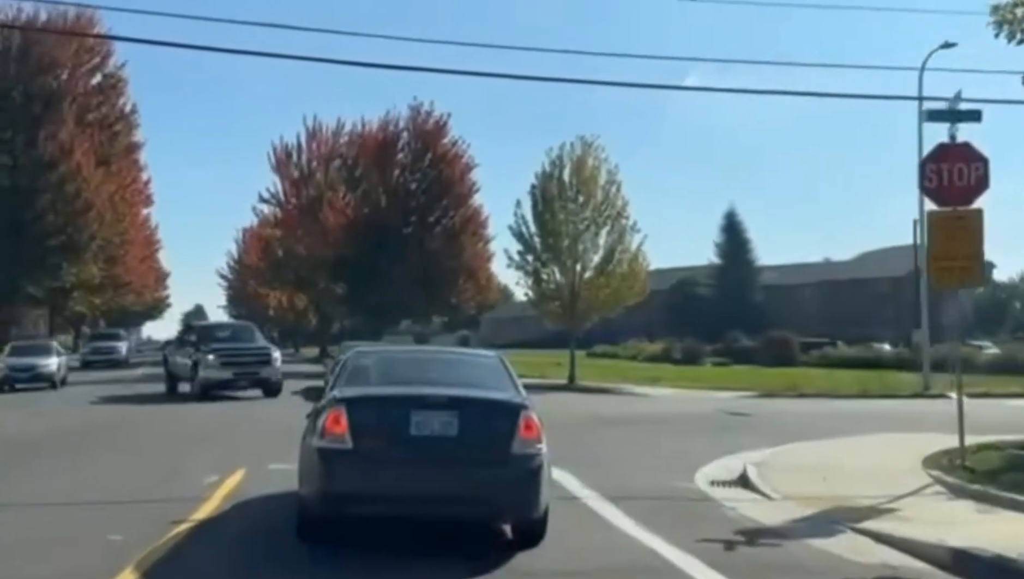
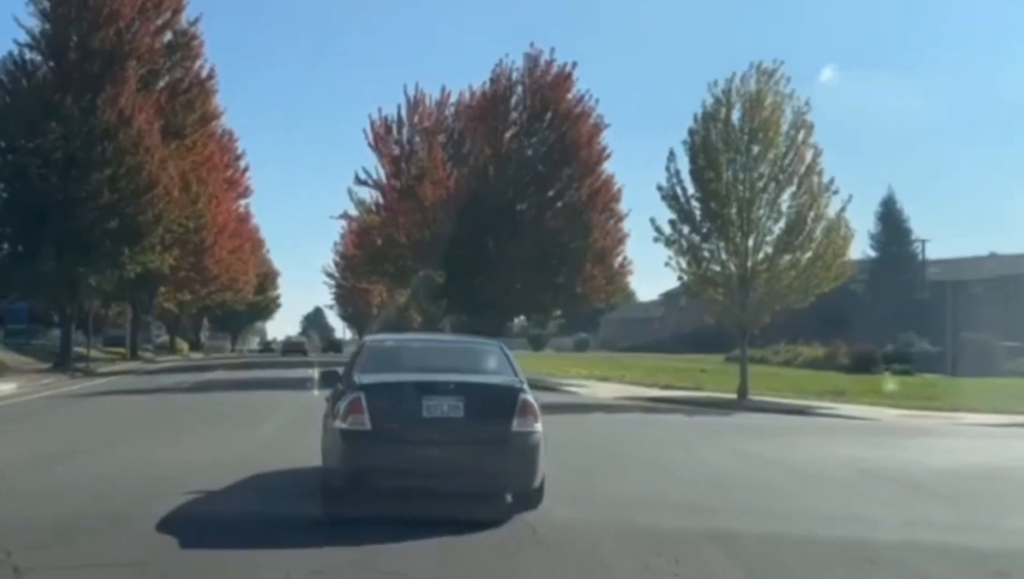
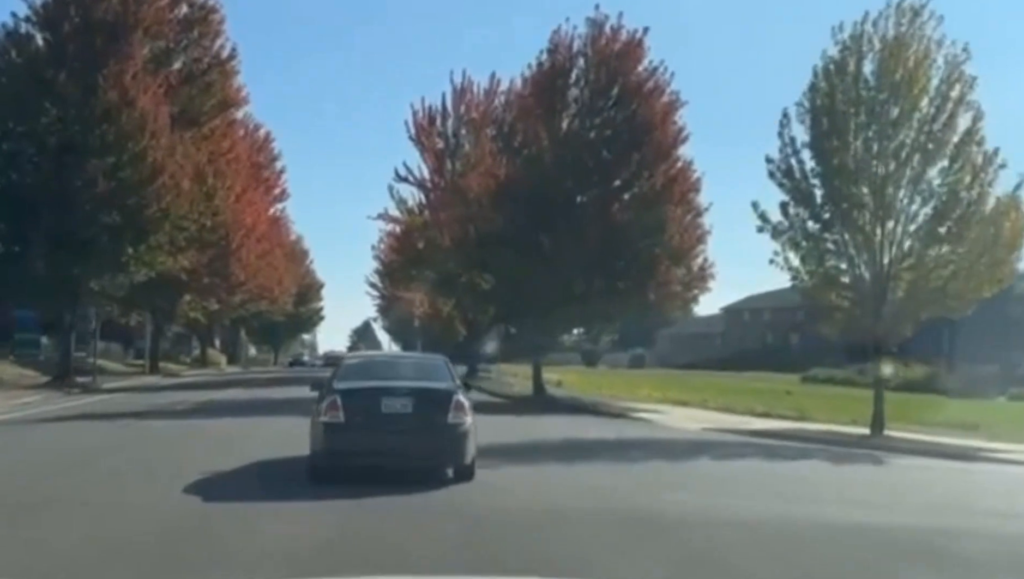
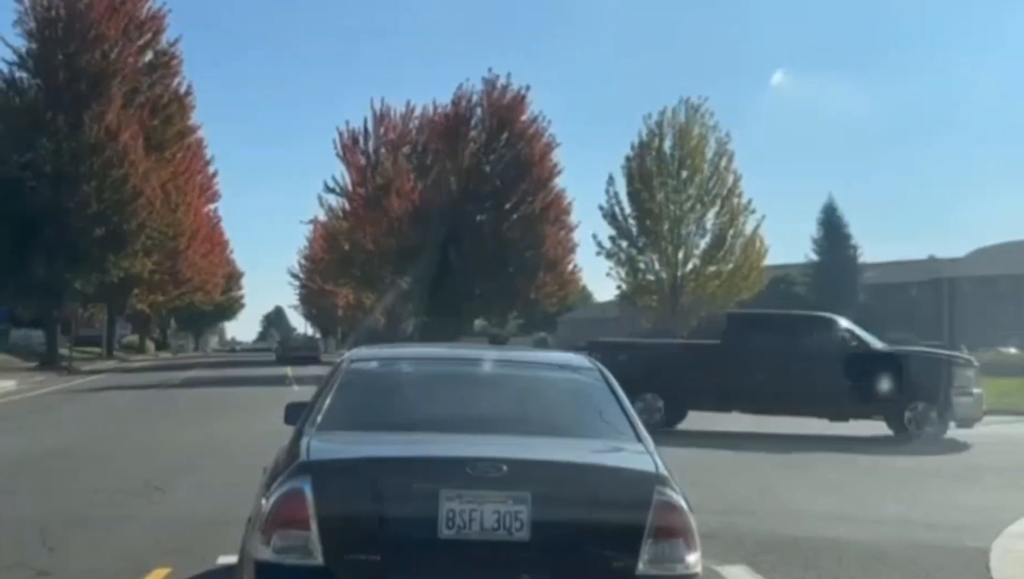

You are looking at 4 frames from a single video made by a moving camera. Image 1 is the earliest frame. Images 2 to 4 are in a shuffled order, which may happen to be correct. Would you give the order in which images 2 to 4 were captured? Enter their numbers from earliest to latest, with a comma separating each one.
4, 2, 3
